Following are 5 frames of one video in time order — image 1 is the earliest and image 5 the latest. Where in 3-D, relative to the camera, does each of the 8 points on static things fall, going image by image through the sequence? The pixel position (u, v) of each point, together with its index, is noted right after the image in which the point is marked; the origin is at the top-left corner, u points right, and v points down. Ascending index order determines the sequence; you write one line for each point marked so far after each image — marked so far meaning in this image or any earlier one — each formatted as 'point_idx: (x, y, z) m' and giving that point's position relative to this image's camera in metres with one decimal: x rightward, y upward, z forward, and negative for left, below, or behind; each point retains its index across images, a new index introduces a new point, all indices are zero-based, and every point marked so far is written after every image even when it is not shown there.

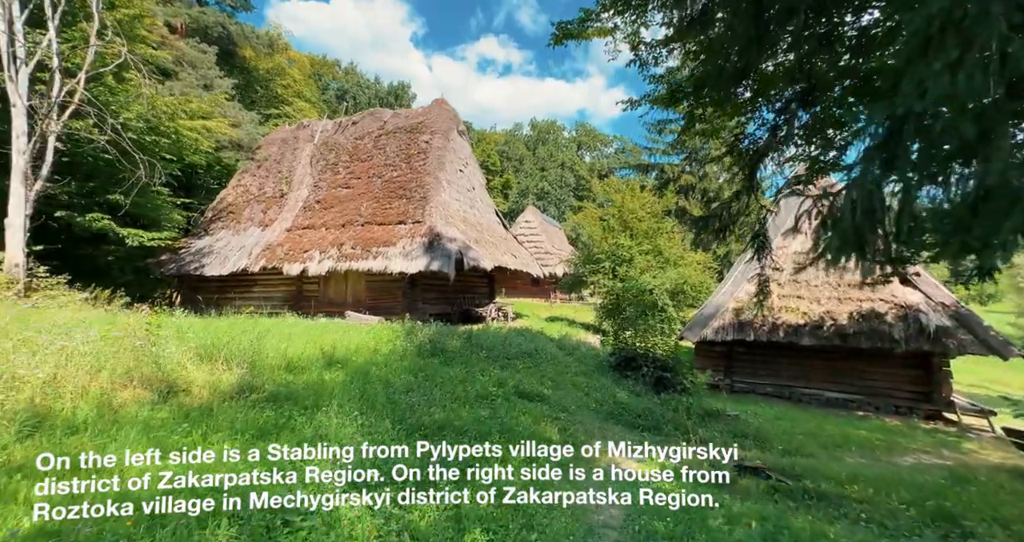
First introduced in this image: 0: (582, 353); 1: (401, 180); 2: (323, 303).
0: (+1.7, -2.1, +10.7) m
1: (-3.5, +2.8, +13.4) m
2: (-5.8, -1.0, +13.2) m
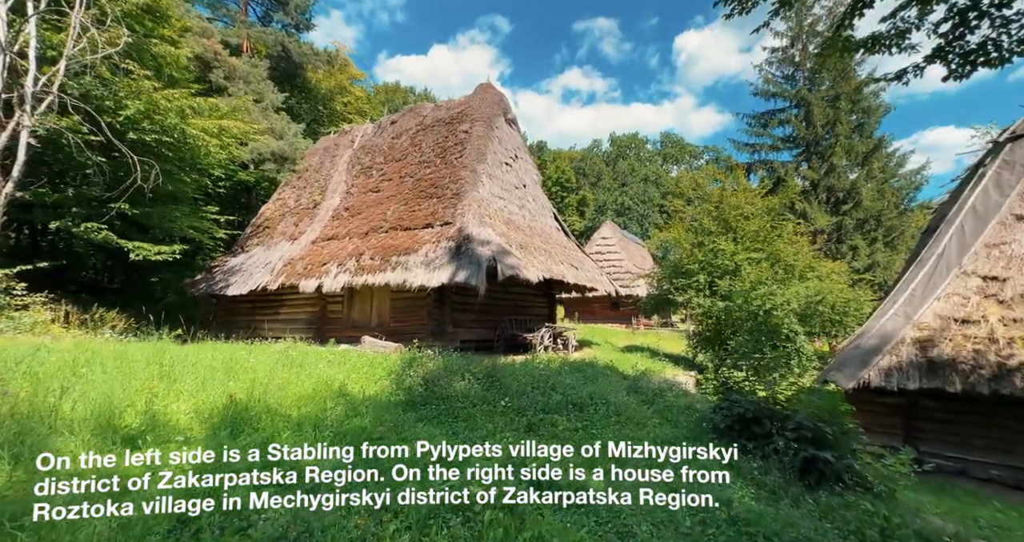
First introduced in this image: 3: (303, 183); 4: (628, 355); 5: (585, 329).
0: (+2.6, -2.2, +7.2) m
1: (-2.0, +2.4, +11.1) m
2: (-4.3, -1.5, +11.1) m
3: (-7.0, +3.0, +14.4) m
4: (+3.5, -2.5, +12.9) m
5: (+3.4, -2.7, +19.9) m
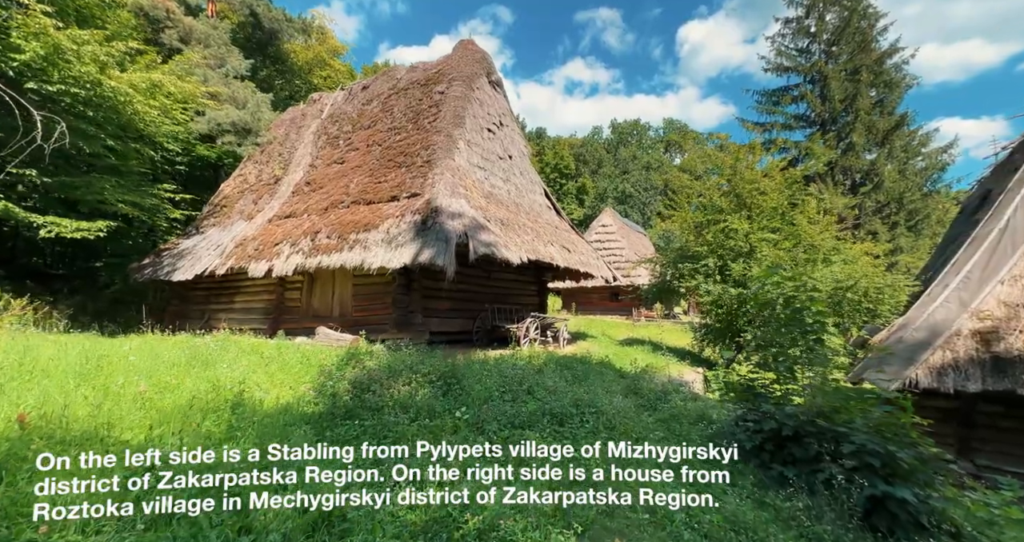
0: (+2.2, -1.9, +5.8) m
1: (-2.4, +2.8, +9.6) m
2: (-4.7, -1.0, +9.7) m
3: (-7.4, +3.5, +12.9) m
4: (+3.1, -2.1, +11.4) m
5: (+3.0, -2.1, +18.5) m
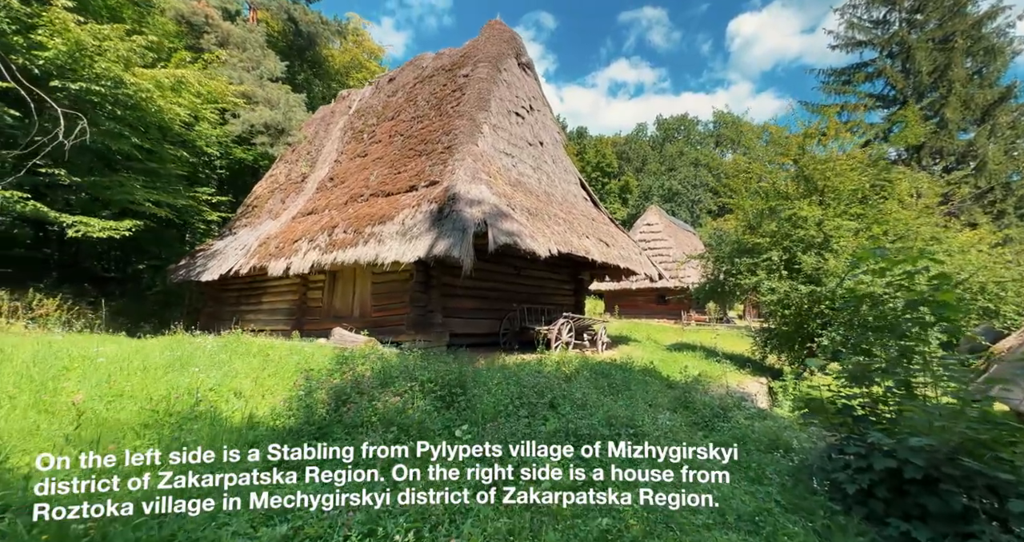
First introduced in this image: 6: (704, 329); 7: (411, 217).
0: (+2.4, -1.7, +4.6) m
1: (-1.8, +2.9, +9.0) m
2: (-4.0, -1.0, +9.3) m
3: (-6.5, +3.4, +12.7) m
4: (+3.9, -2.0, +10.2) m
5: (+4.6, -2.1, +17.2) m
6: (+7.8, -2.3, +17.1) m
7: (-1.7, +0.9, +7.1) m
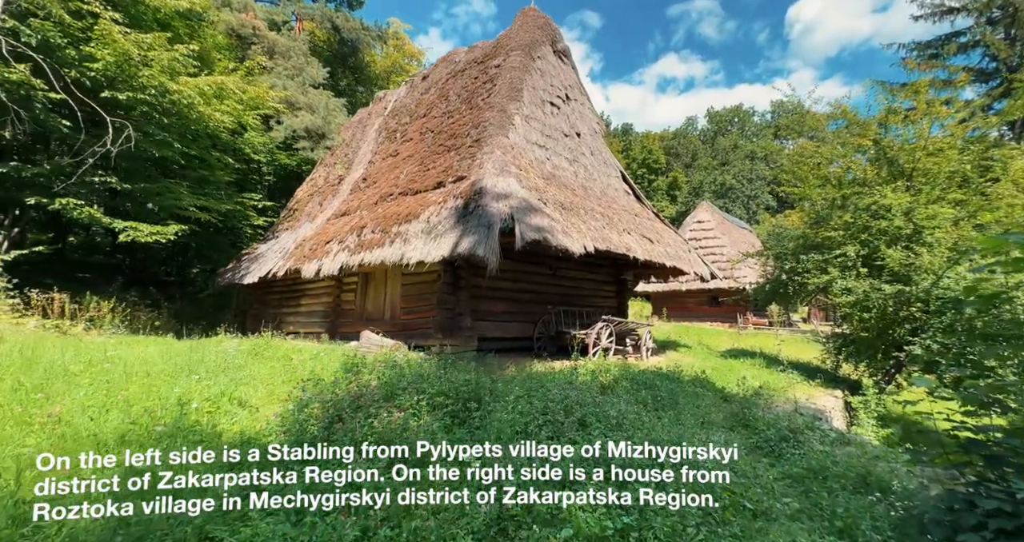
0: (+2.7, -1.7, +3.8) m
1: (-1.1, +2.9, +8.6) m
2: (-3.3, -1.0, +9.1) m
3: (-5.4, +3.4, +12.8) m
4: (+4.8, -2.0, +9.1) m
5: (+6.1, -2.1, +16.1) m
6: (+9.3, -2.3, +15.7) m
7: (-1.2, +0.9, +6.7) m
